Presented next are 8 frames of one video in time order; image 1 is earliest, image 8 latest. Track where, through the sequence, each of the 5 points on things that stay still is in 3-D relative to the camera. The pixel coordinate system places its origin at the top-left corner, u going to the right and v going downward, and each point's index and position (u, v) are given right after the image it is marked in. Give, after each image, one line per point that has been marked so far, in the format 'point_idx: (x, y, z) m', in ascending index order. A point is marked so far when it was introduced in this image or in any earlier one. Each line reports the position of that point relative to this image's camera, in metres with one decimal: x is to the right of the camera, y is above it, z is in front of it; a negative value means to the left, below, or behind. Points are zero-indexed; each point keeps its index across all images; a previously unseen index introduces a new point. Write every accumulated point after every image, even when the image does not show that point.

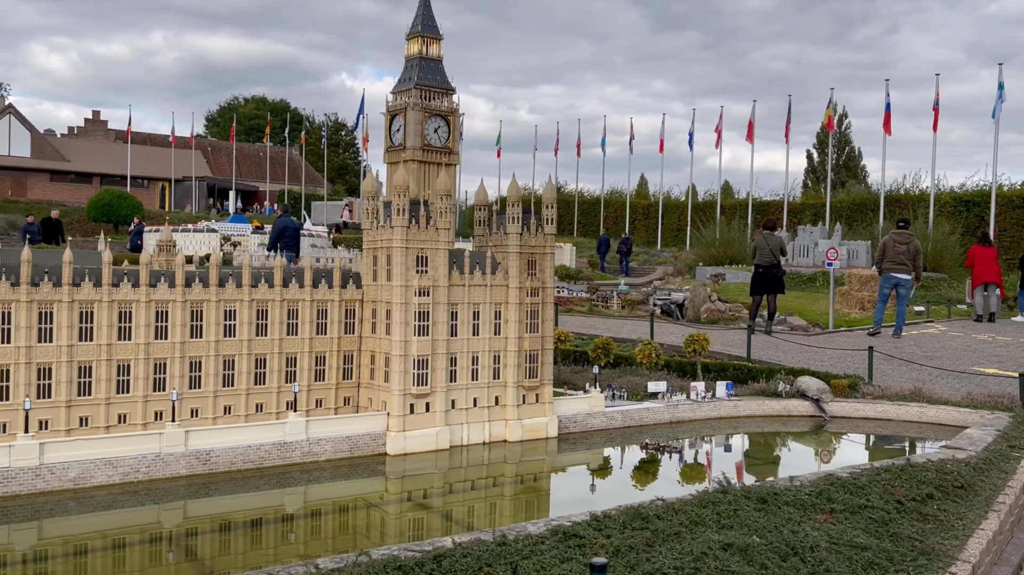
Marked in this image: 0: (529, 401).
0: (+0.3, -2.4, +18.2) m
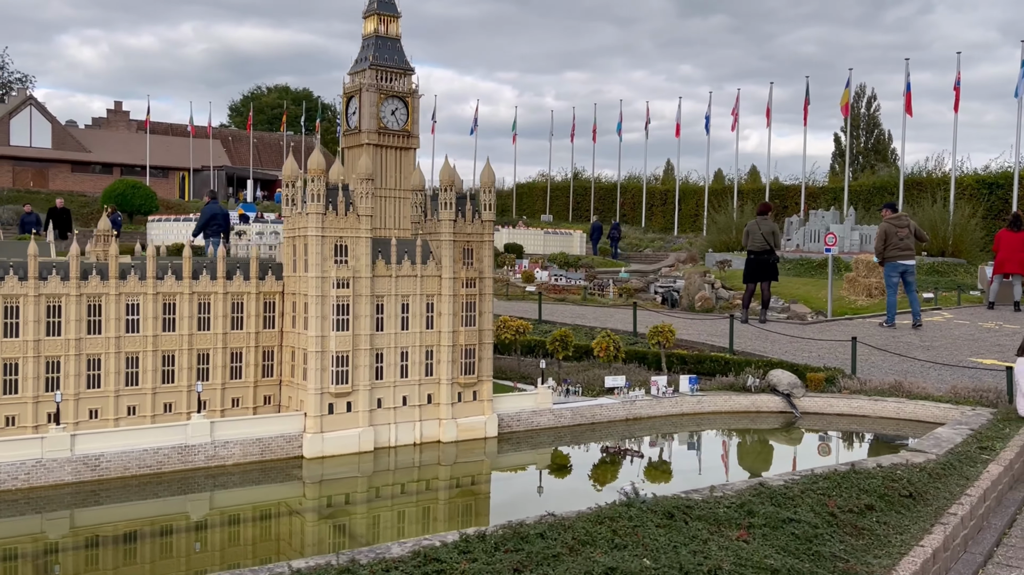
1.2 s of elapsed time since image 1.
0: (-0.9, -2.2, +17.1) m
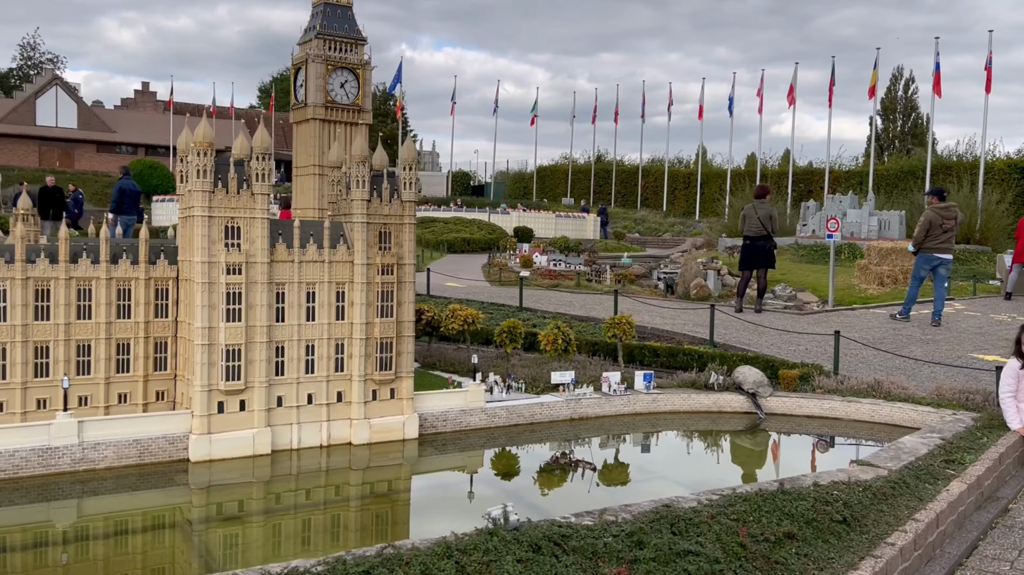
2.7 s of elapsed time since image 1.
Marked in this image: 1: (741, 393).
0: (-2.4, -2.0, +15.7) m
1: (+5.2, -2.4, +19.7) m
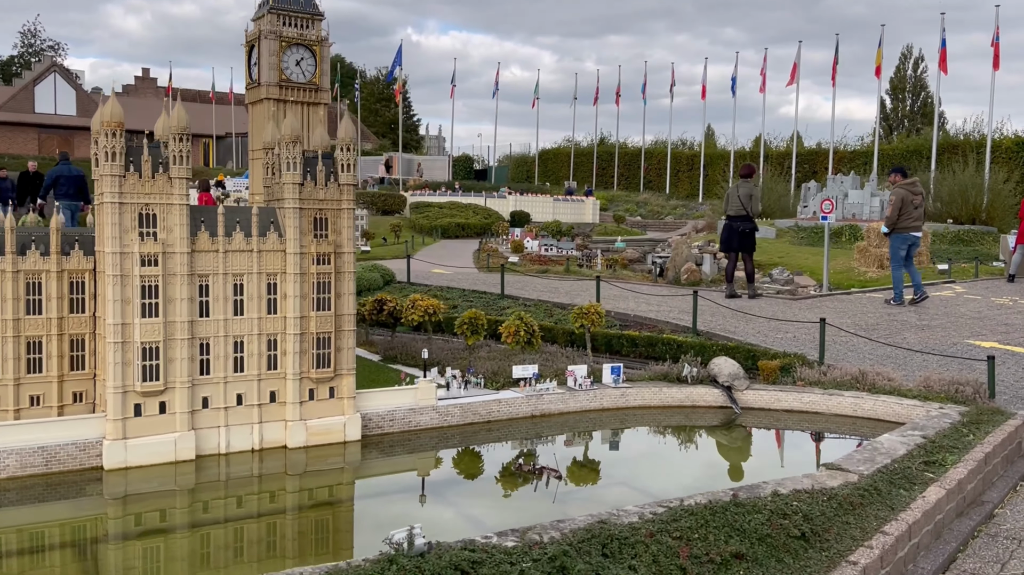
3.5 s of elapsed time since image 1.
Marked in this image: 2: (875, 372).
0: (-3.2, -1.8, +14.6) m
1: (+4.4, -2.1, +18.6) m
2: (+7.9, -1.8, +19.0) m
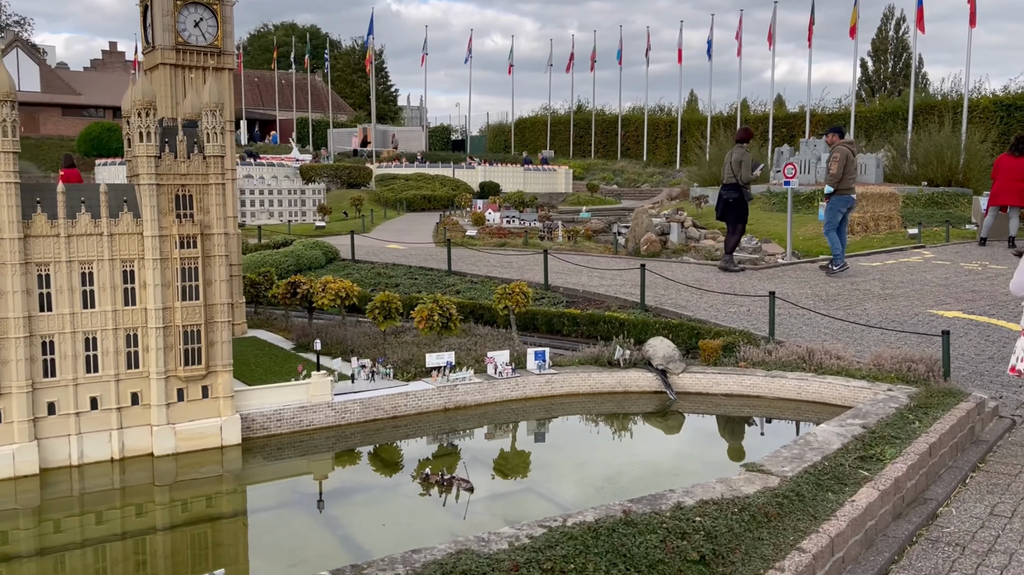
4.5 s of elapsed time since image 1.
0: (-4.8, -1.6, +13.0) m
1: (+2.7, -1.6, +17.1) m
2: (+6.3, -1.3, +17.5) m
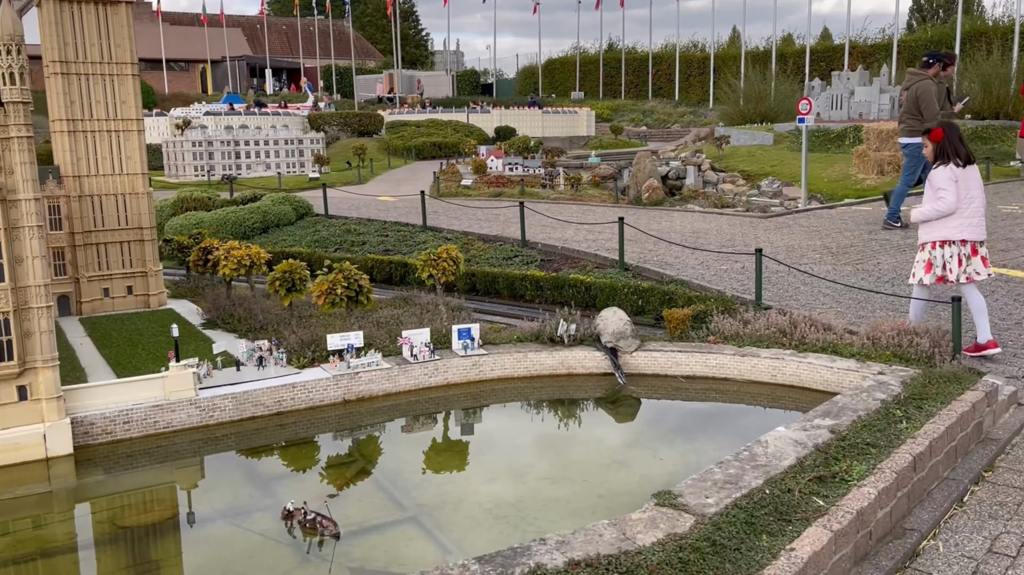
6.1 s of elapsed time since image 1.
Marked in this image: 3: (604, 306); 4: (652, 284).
0: (-6.2, -1.4, +10.7) m
1: (+1.5, -1.0, +14.5) m
2: (+5.0, -0.6, +14.7) m
3: (+1.9, -0.4, +18.4) m
4: (+2.8, +0.1, +17.5) m
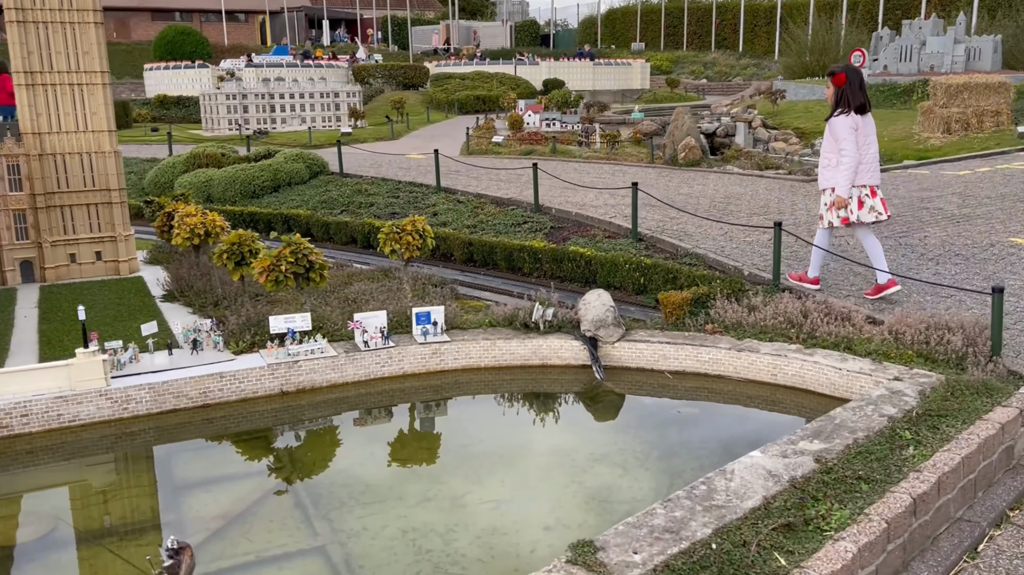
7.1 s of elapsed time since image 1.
0: (-7.0, -1.1, +9.6) m
1: (+1.0, -0.7, +12.8) m
2: (+4.5, -0.3, +12.8) m
3: (+1.7, +0.1, +16.7) m
4: (+2.6, +0.5, +15.6) m
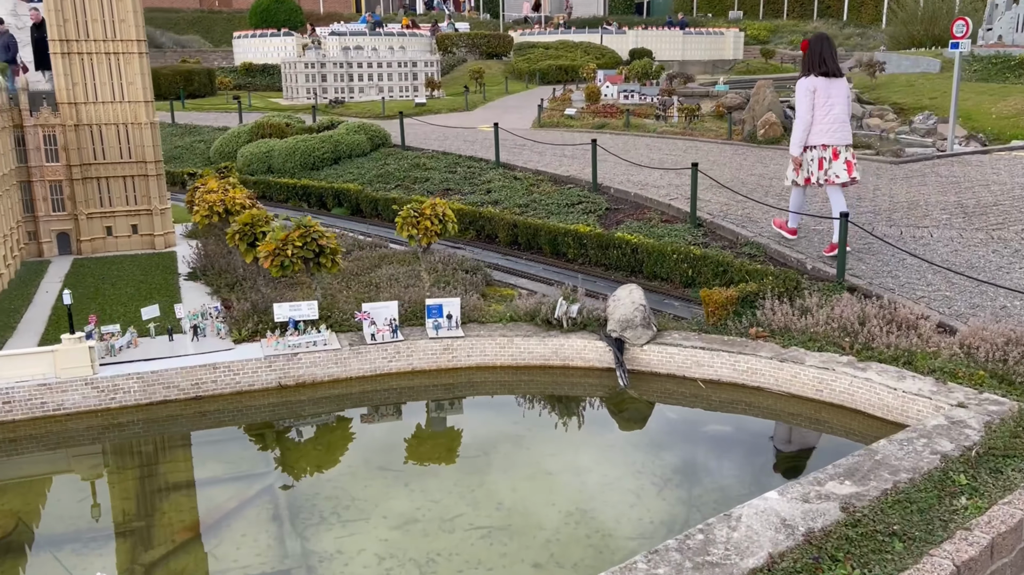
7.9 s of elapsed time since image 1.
0: (-7.0, -0.9, +9.3) m
1: (+1.3, -0.6, +11.7) m
2: (+4.8, -0.4, +11.3) m
3: (+2.4, +0.3, +15.4) m
4: (+3.2, +0.6, +14.3) m
